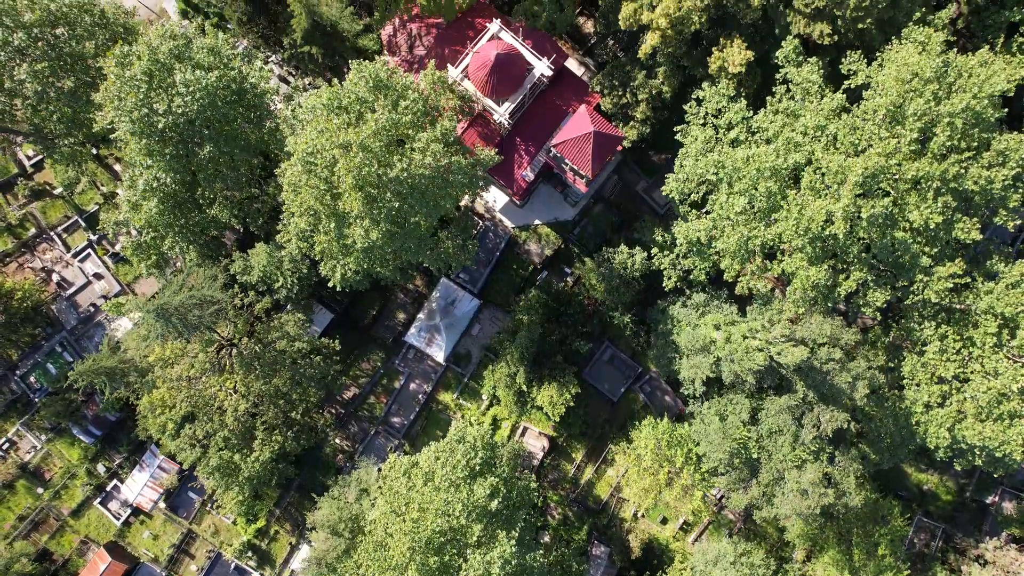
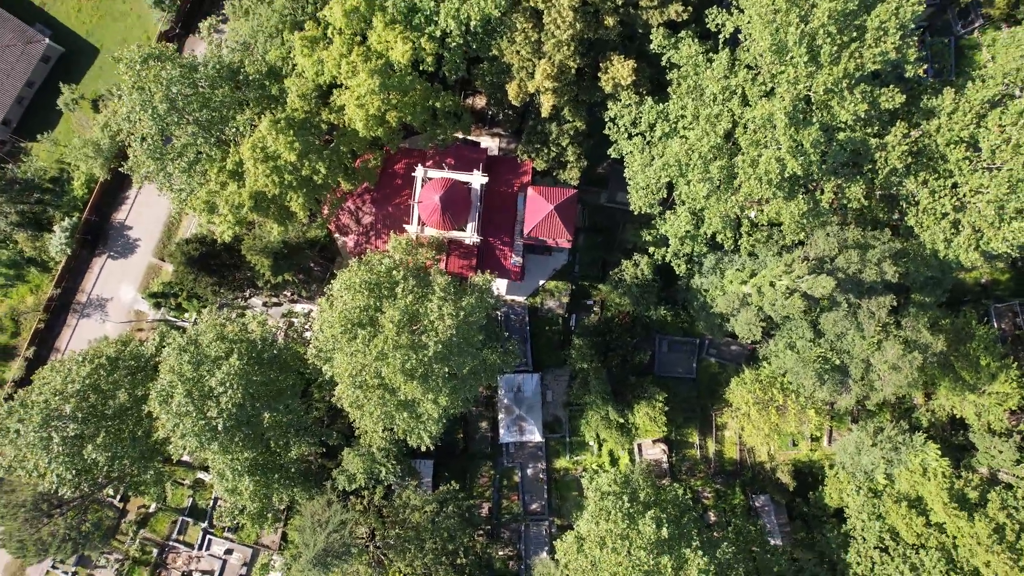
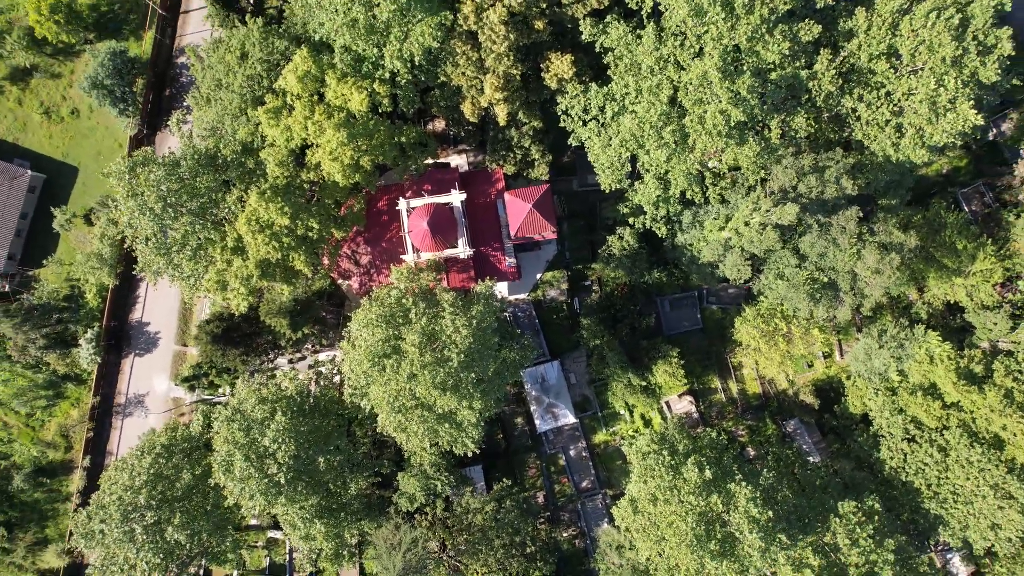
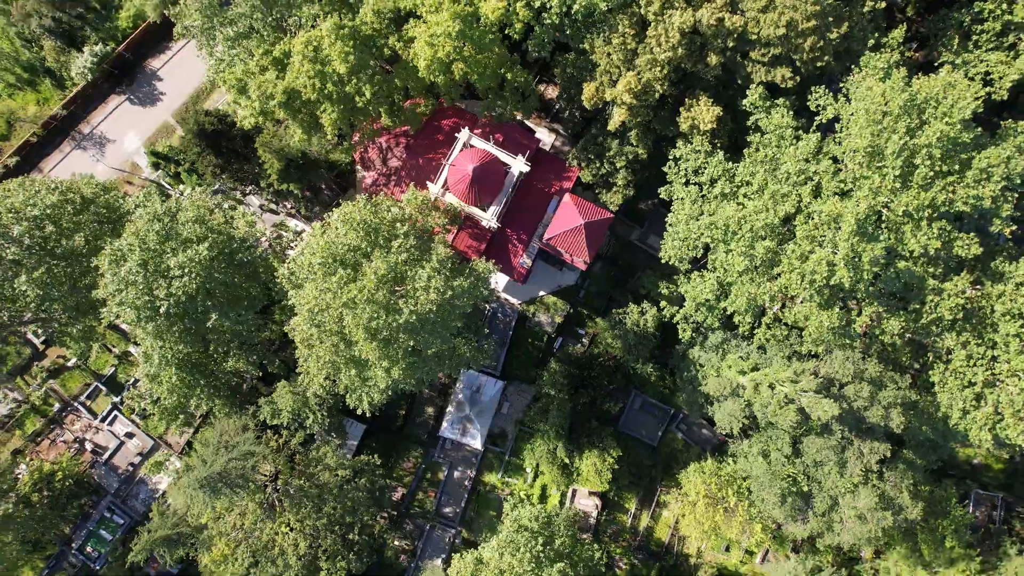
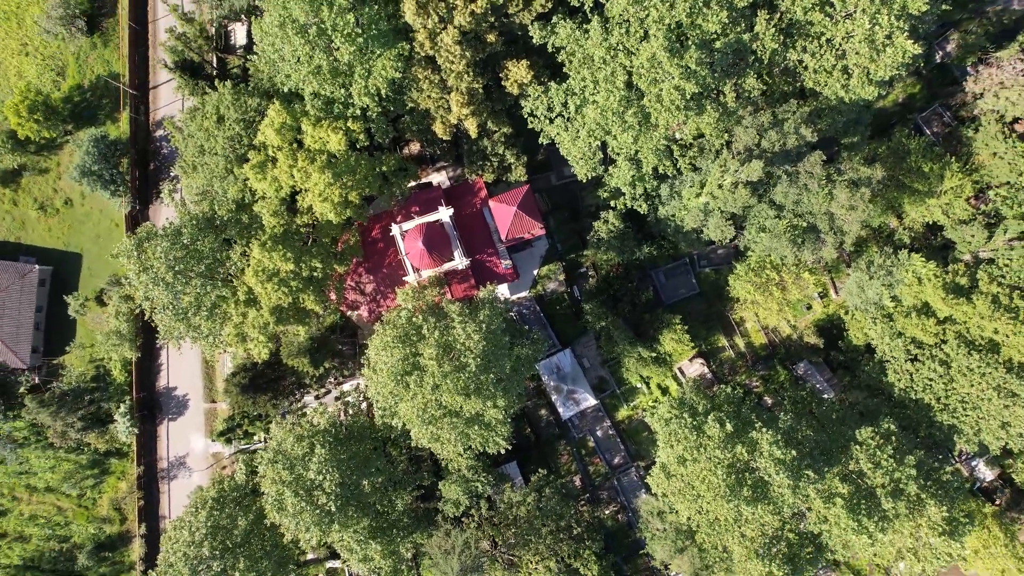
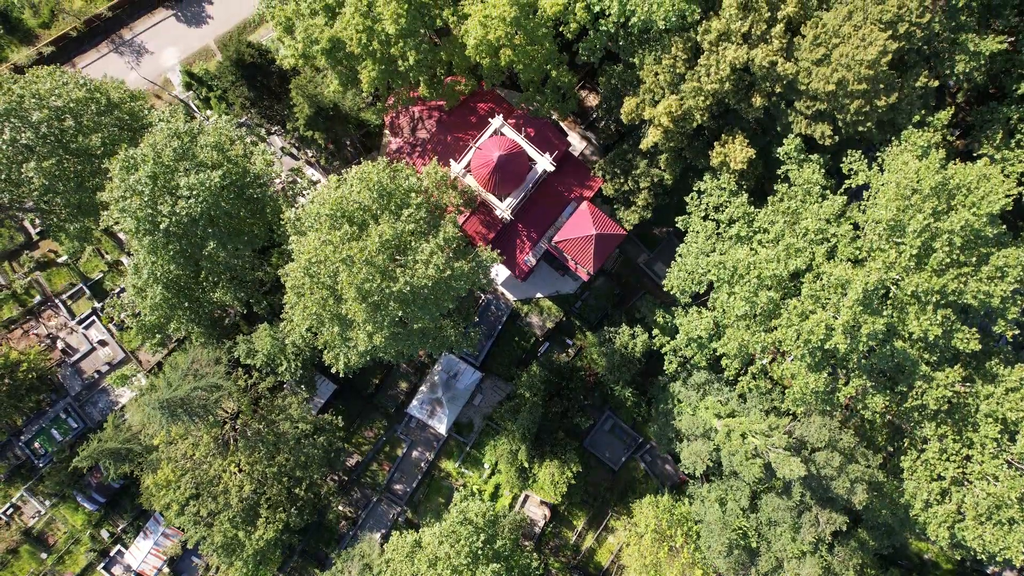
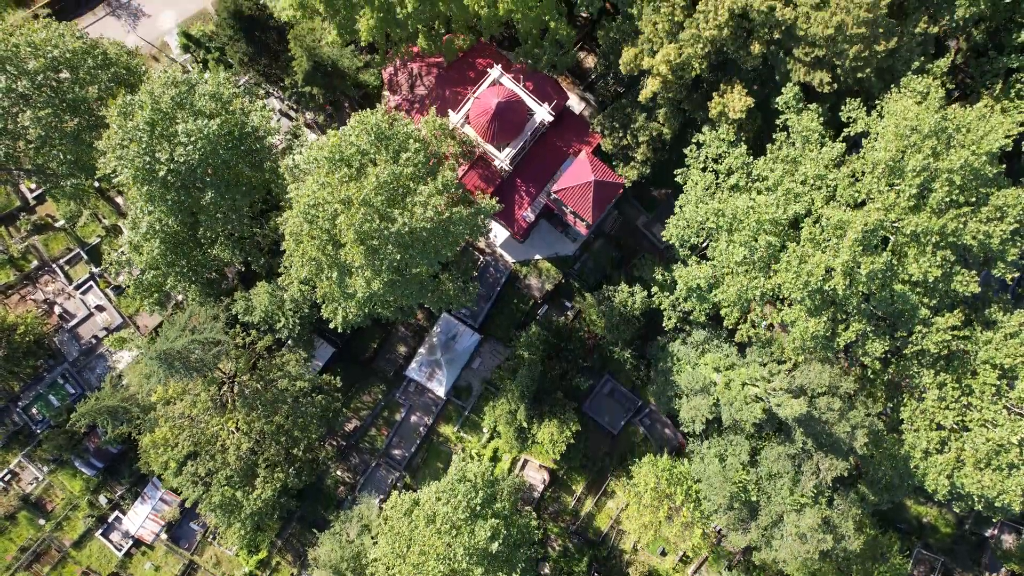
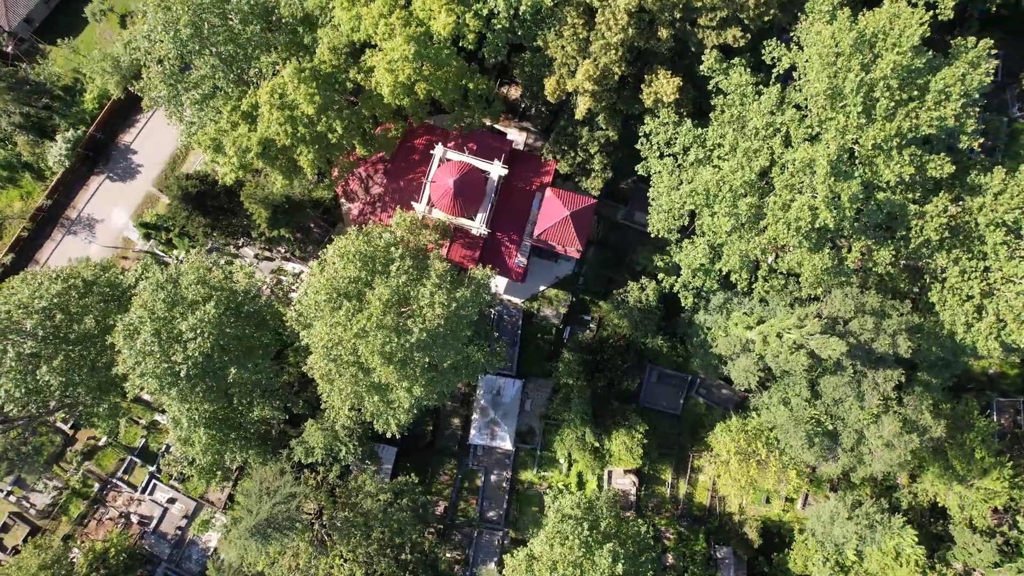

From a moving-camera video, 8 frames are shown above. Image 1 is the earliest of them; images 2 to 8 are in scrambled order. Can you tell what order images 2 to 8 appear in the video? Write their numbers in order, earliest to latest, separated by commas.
7, 6, 4, 8, 2, 3, 5
